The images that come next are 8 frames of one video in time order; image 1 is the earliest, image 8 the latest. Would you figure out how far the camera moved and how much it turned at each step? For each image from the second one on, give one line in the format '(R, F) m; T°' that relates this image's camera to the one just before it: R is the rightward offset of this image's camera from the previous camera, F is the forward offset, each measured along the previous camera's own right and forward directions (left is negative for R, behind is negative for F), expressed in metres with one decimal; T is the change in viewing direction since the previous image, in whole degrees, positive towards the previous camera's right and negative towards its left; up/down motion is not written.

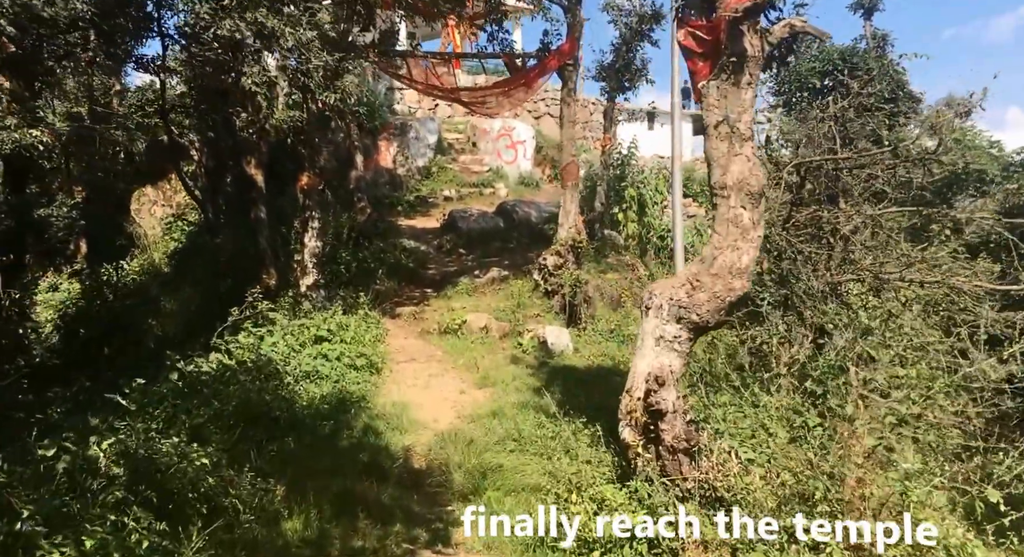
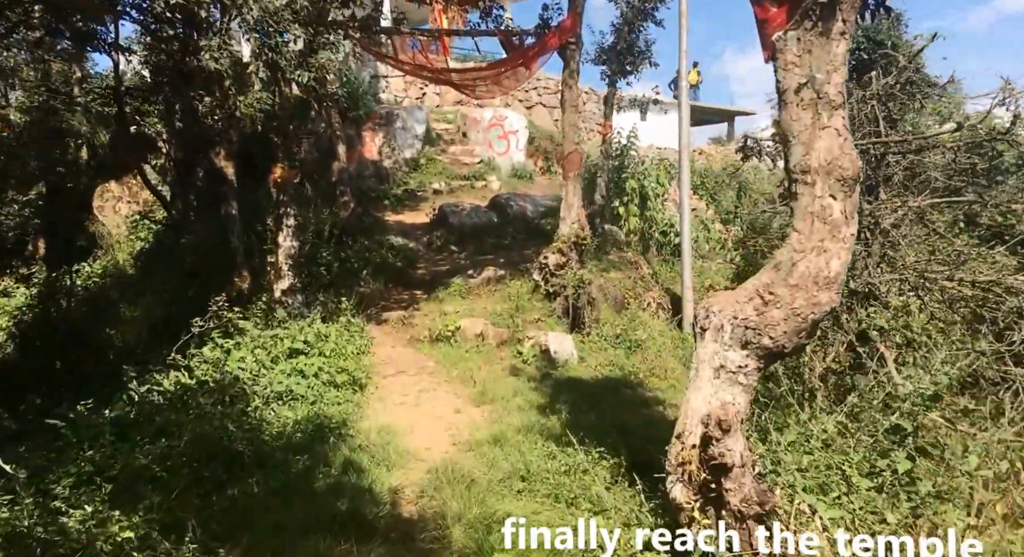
(-0.1, +0.9) m; +1°
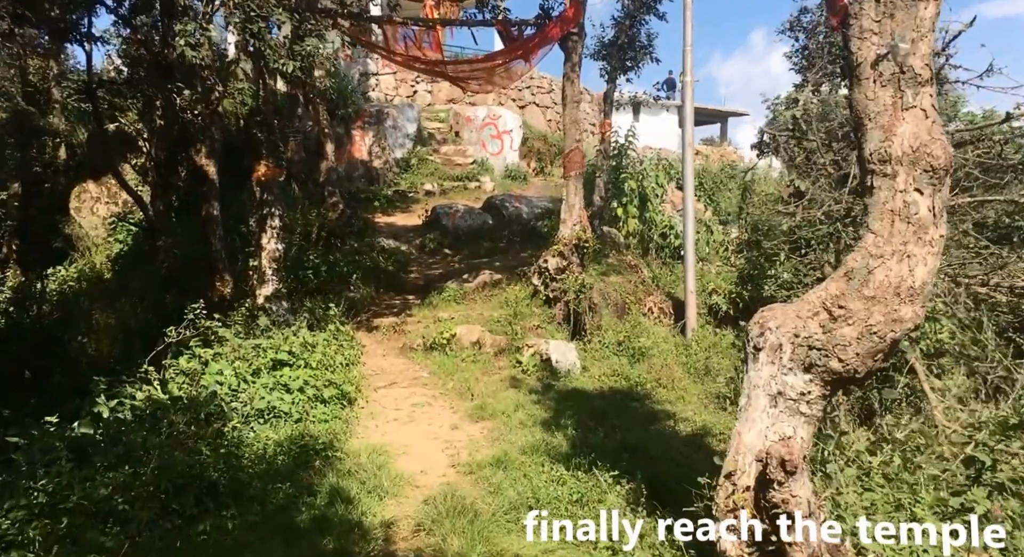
(-0.1, +0.5) m; +1°
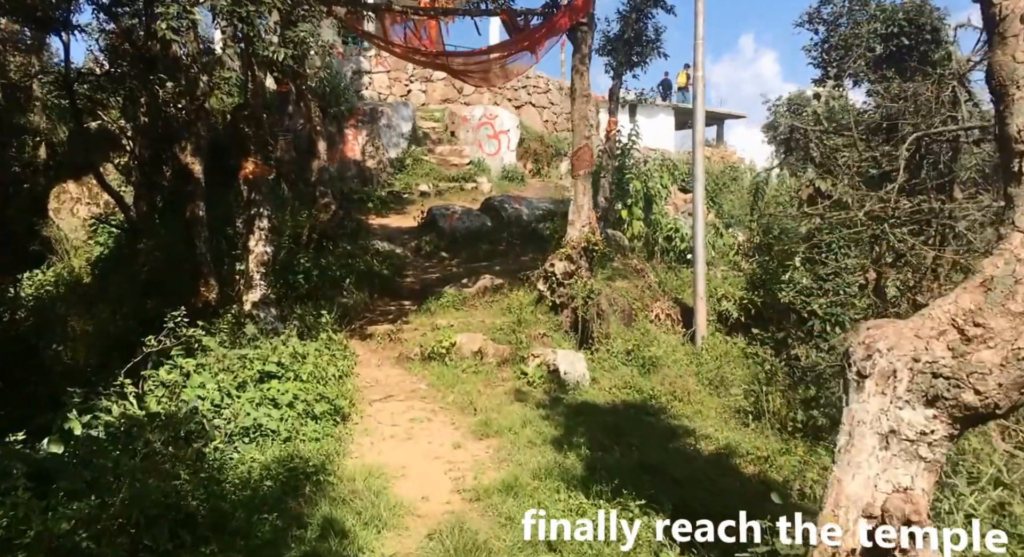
(-0.1, +0.5) m; +1°
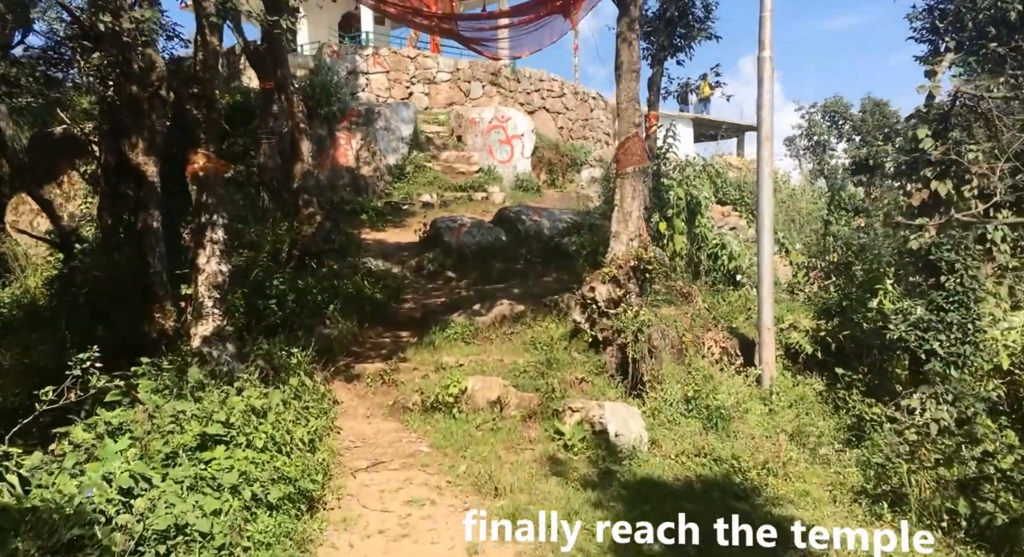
(-0.2, +1.8) m; 0°
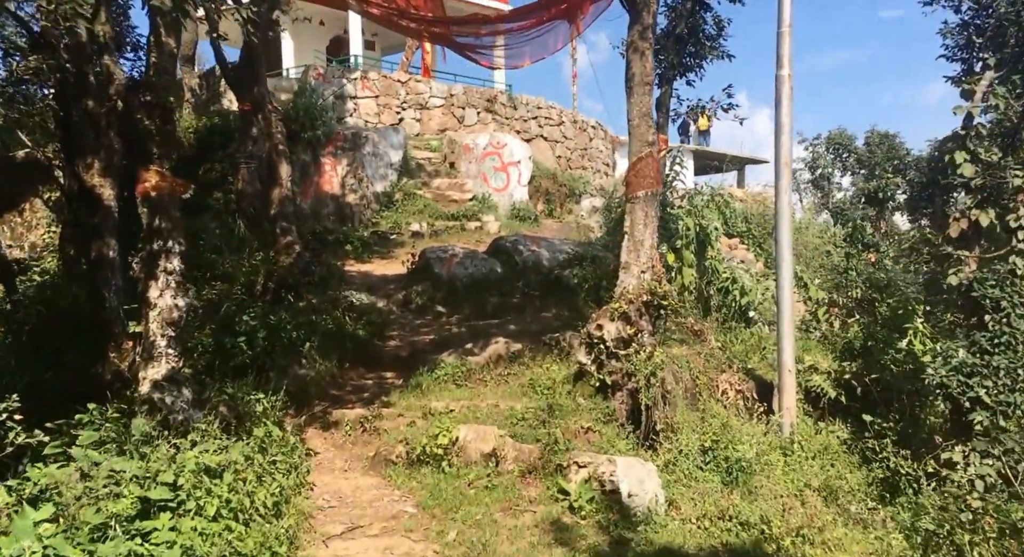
(0.0, +0.7) m; +1°
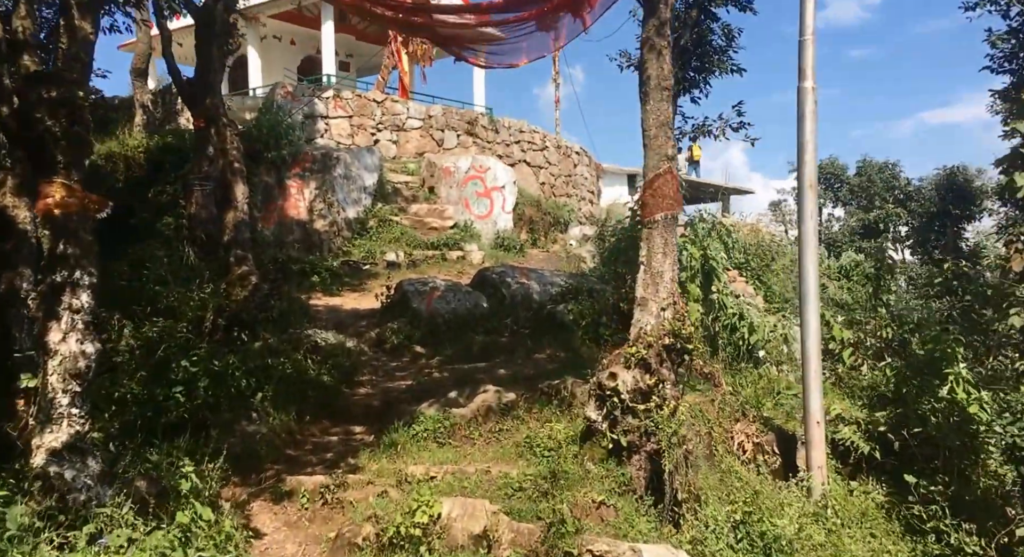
(-0.1, +1.0) m; +2°
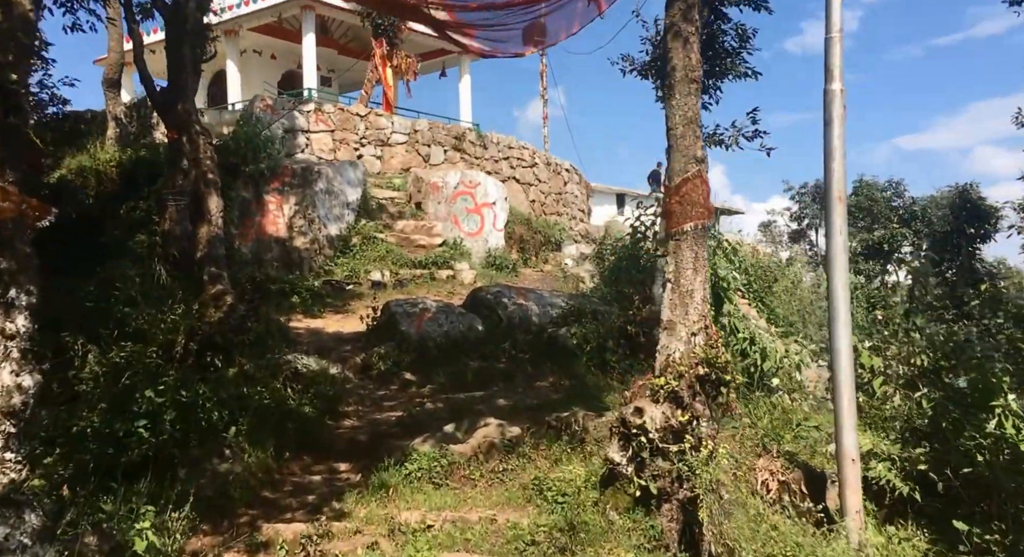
(-0.2, +0.6) m; +1°
